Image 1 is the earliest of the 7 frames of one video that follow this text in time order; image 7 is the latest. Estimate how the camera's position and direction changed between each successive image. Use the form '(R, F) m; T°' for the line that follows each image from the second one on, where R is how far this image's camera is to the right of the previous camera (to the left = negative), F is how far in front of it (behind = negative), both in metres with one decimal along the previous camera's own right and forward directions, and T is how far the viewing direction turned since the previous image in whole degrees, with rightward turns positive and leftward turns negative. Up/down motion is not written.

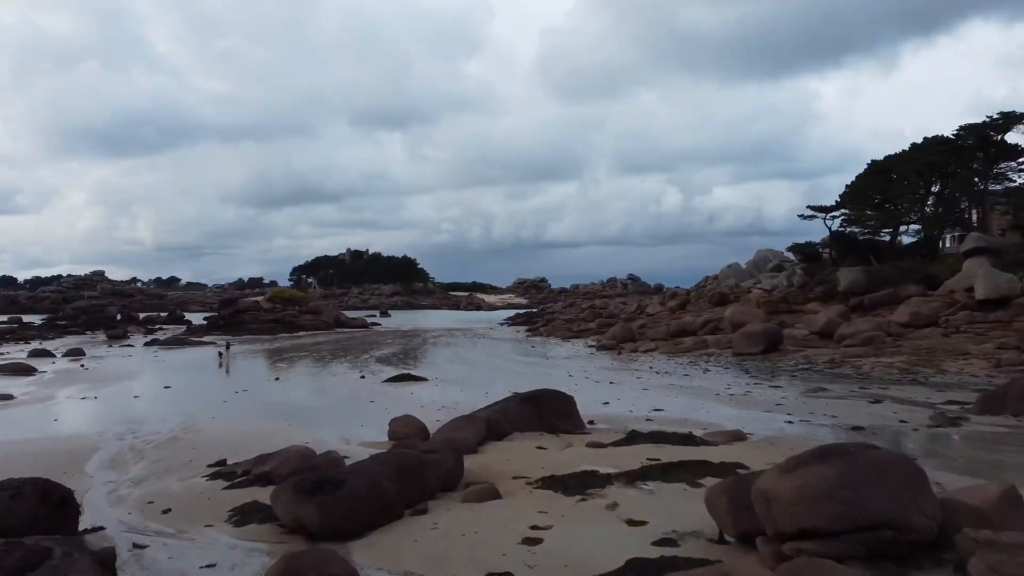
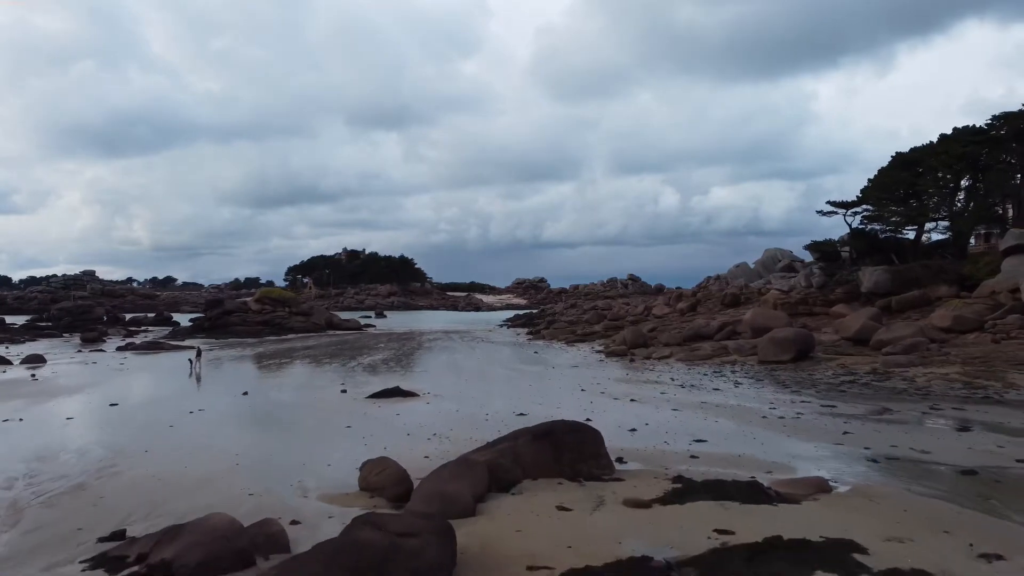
(-0.1, +1.3) m; 0°
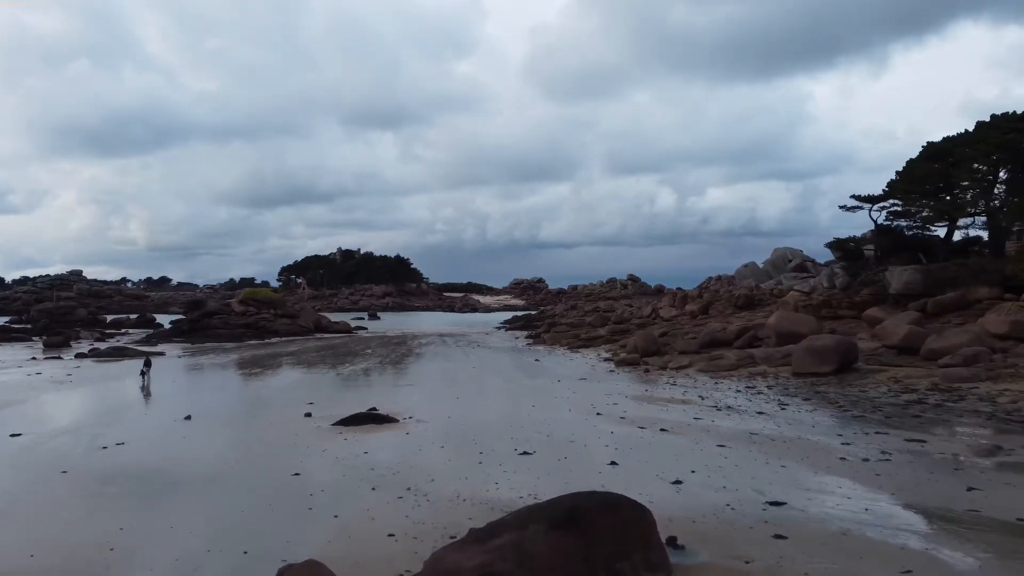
(0.0, +1.5) m; 0°
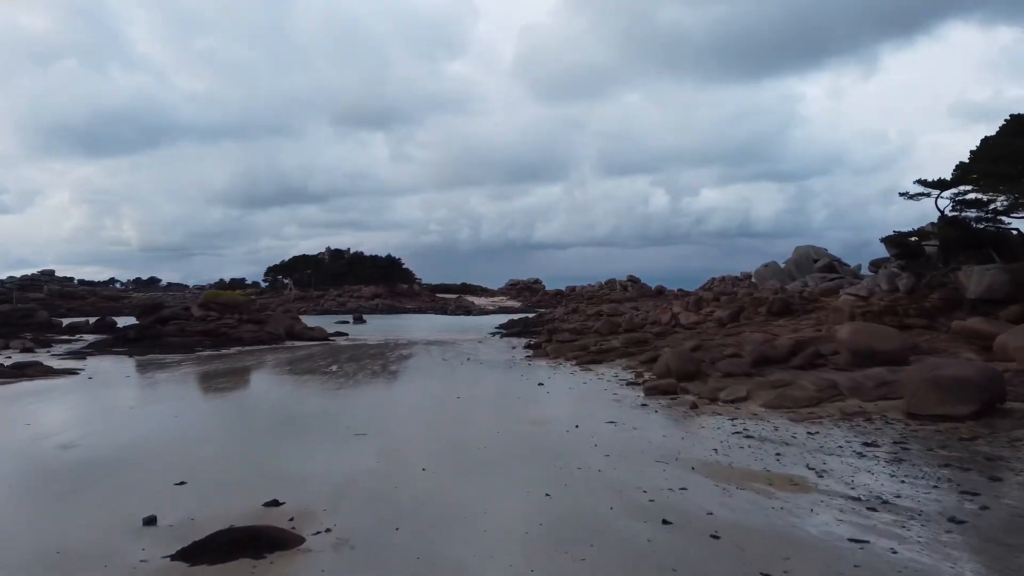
(0.0, +3.0) m; 0°
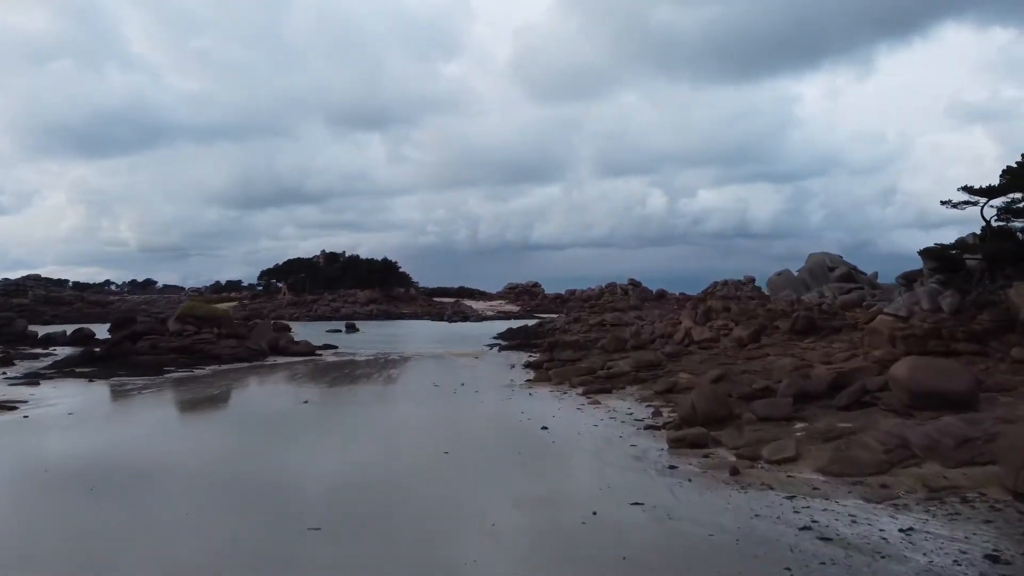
(0.0, +1.5) m; 0°
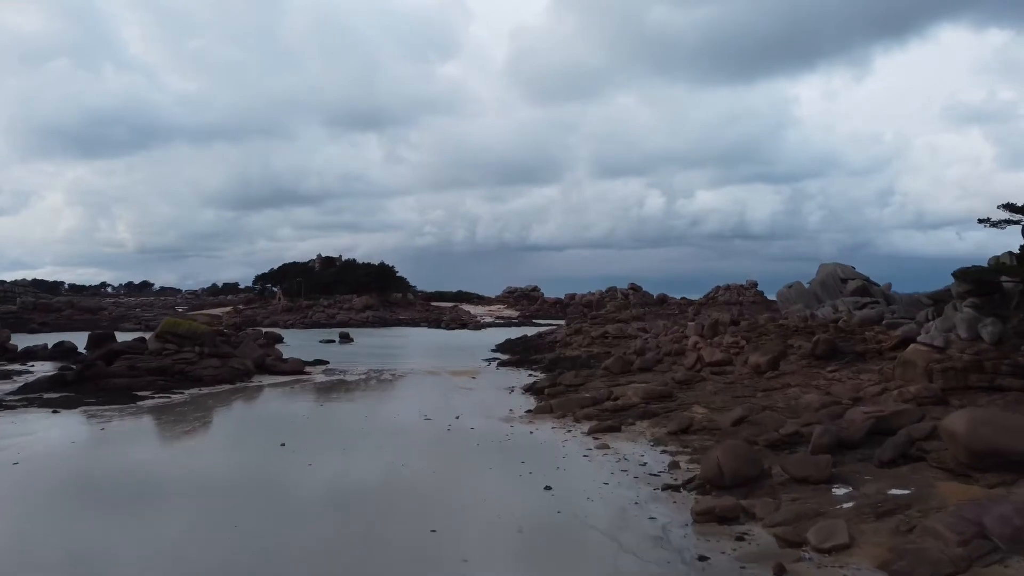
(0.0, +1.2) m; 0°
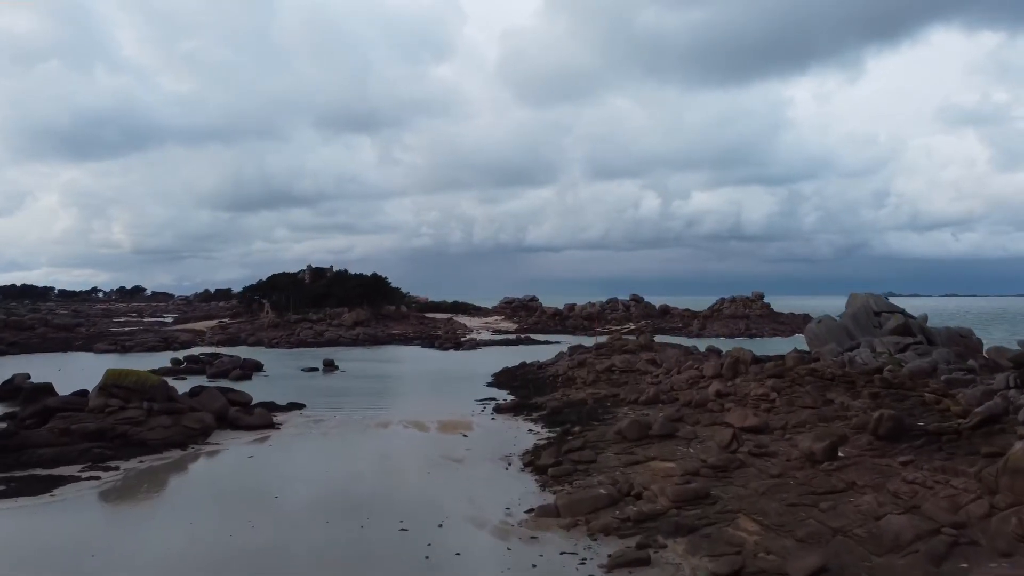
(0.0, +2.7) m; 0°
